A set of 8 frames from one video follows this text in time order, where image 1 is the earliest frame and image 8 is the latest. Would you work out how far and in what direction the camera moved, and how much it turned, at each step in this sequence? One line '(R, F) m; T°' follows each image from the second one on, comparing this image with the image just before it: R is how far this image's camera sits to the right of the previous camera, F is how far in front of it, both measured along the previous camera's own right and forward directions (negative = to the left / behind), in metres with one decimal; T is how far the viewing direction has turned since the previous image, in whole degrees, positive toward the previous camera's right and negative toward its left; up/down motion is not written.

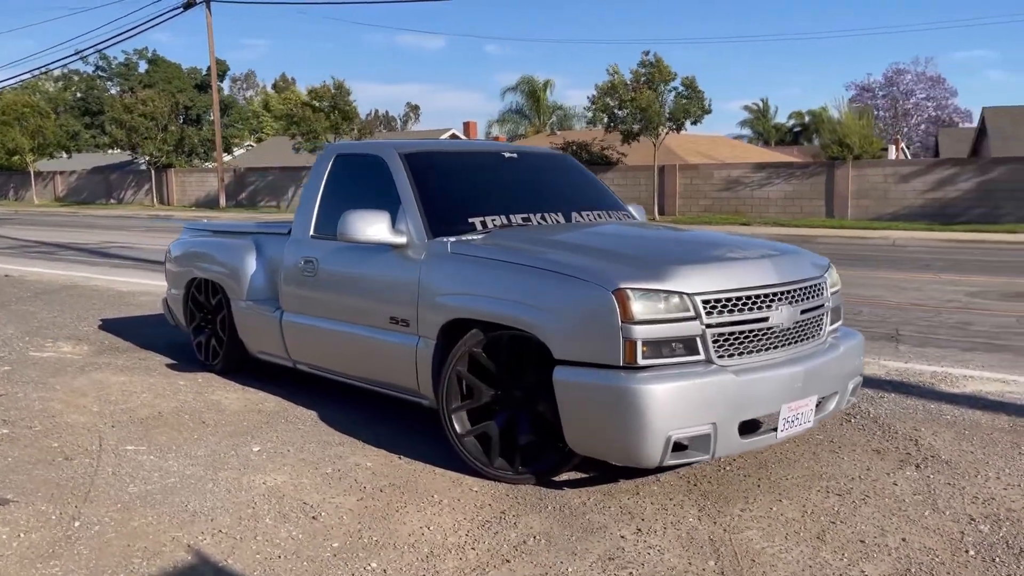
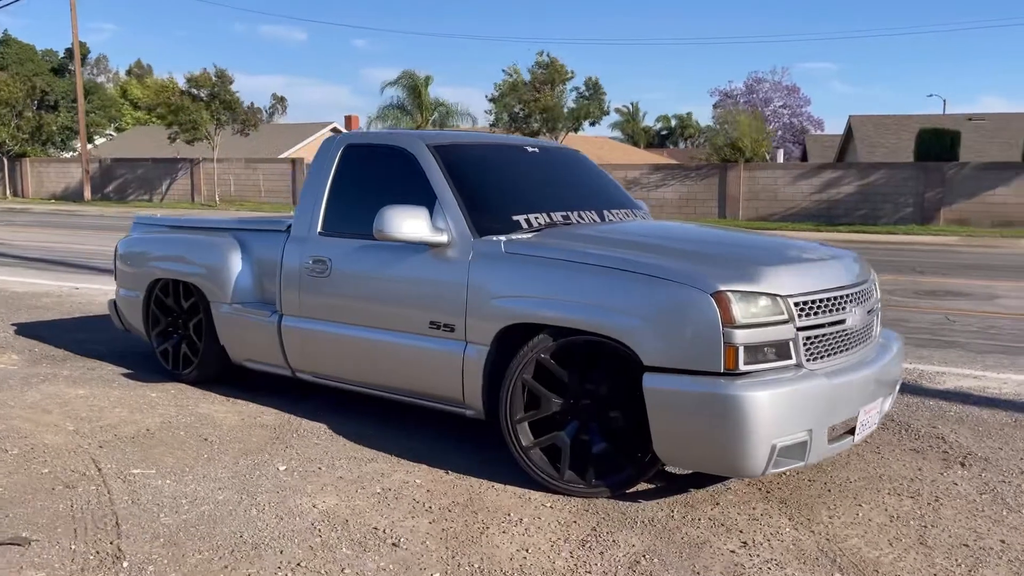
(-0.9, +0.3) m; +9°
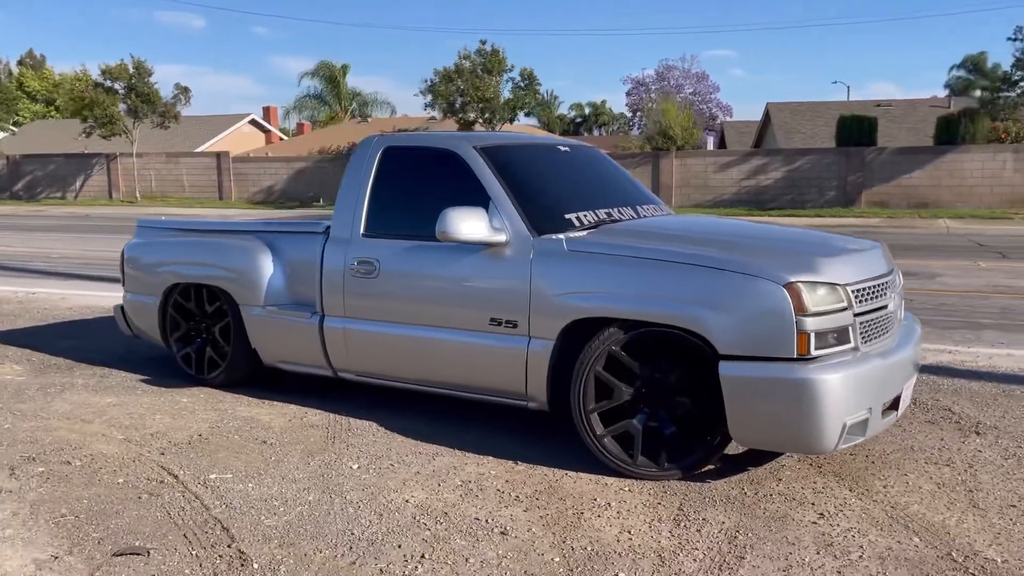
(-0.8, -0.2) m; +5°
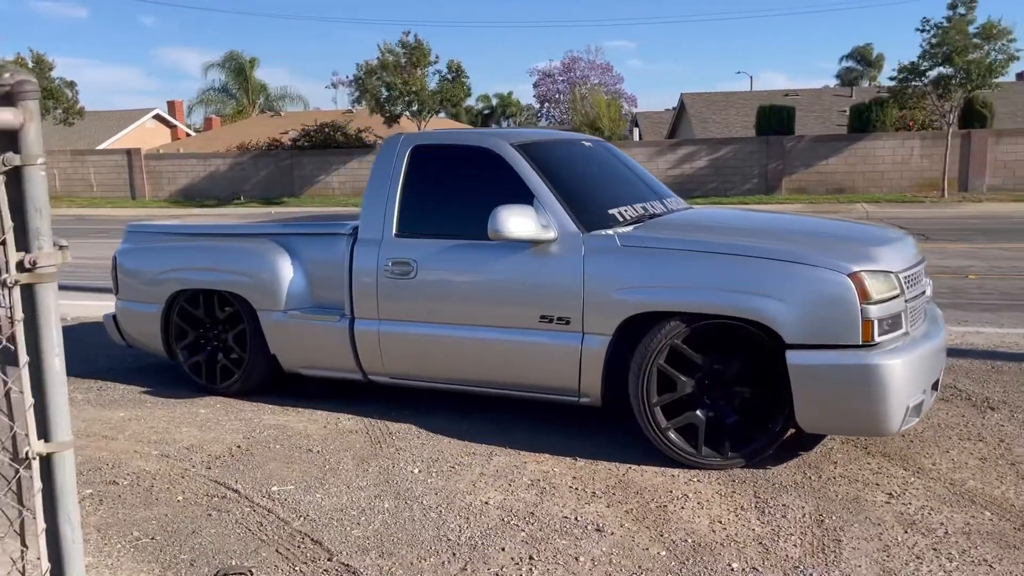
(-0.8, 0.0) m; +6°
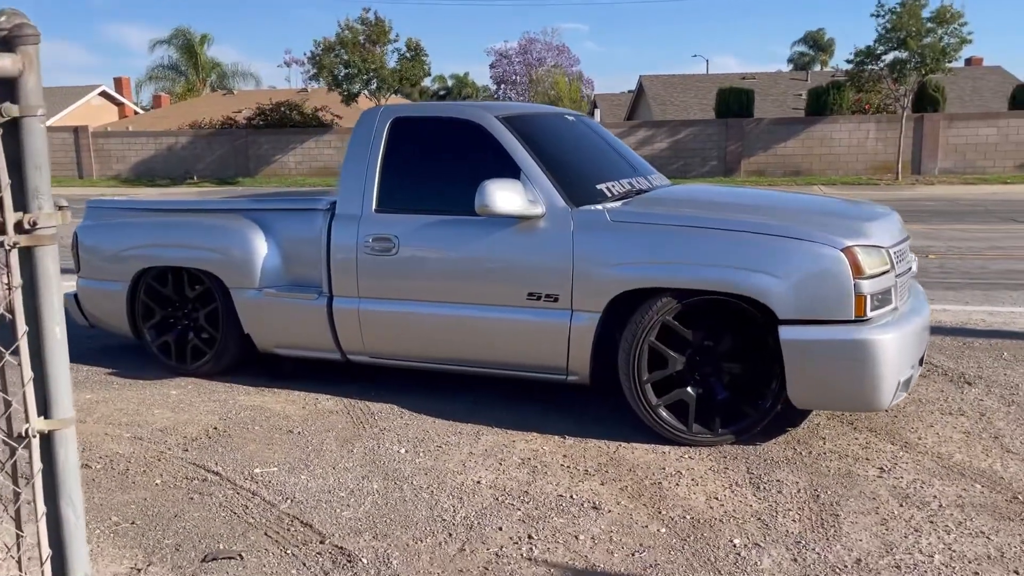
(-0.2, +0.1) m; +3°
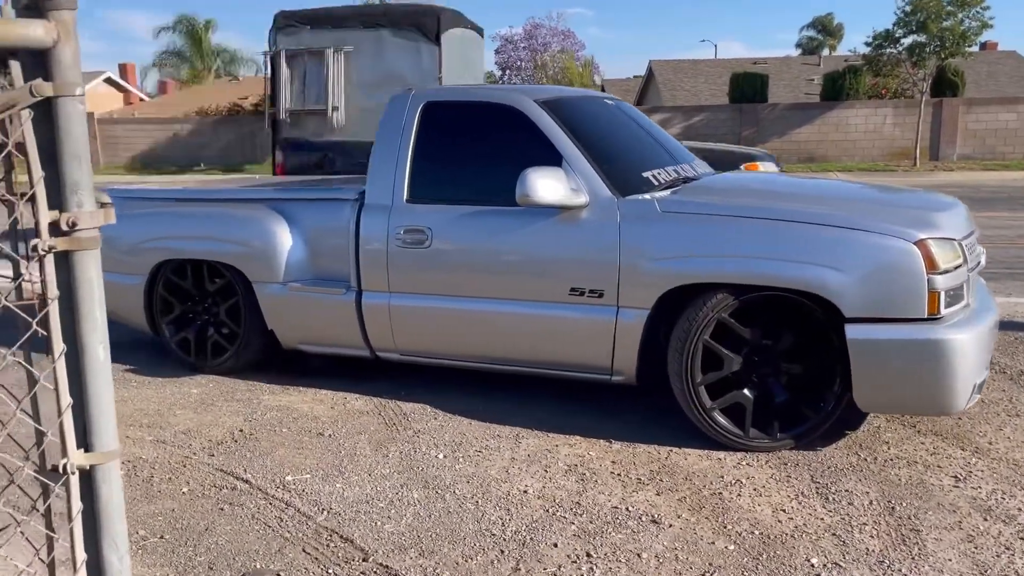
(-0.2, +0.3) m; 0°
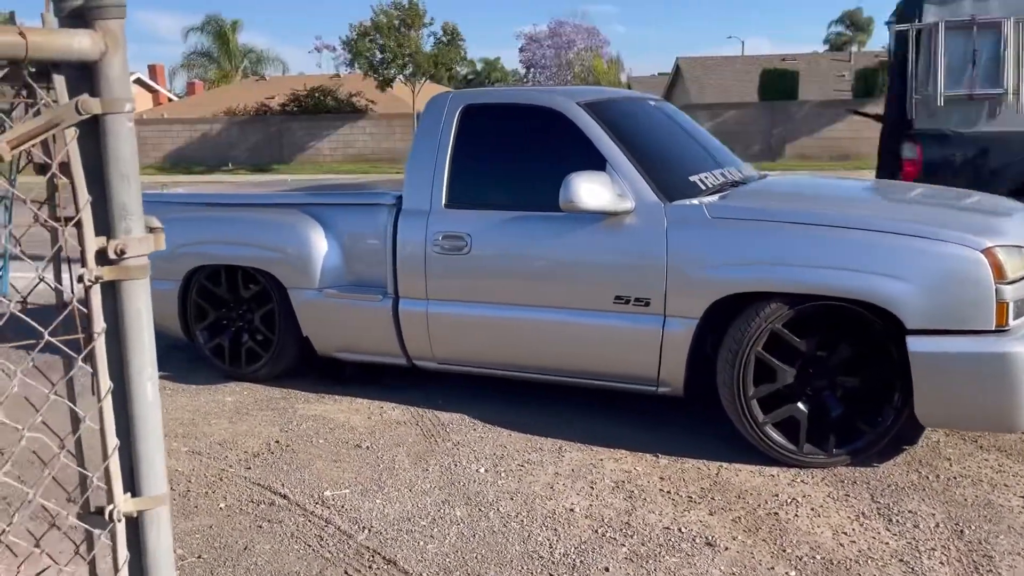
(-0.1, +0.1) m; -2°
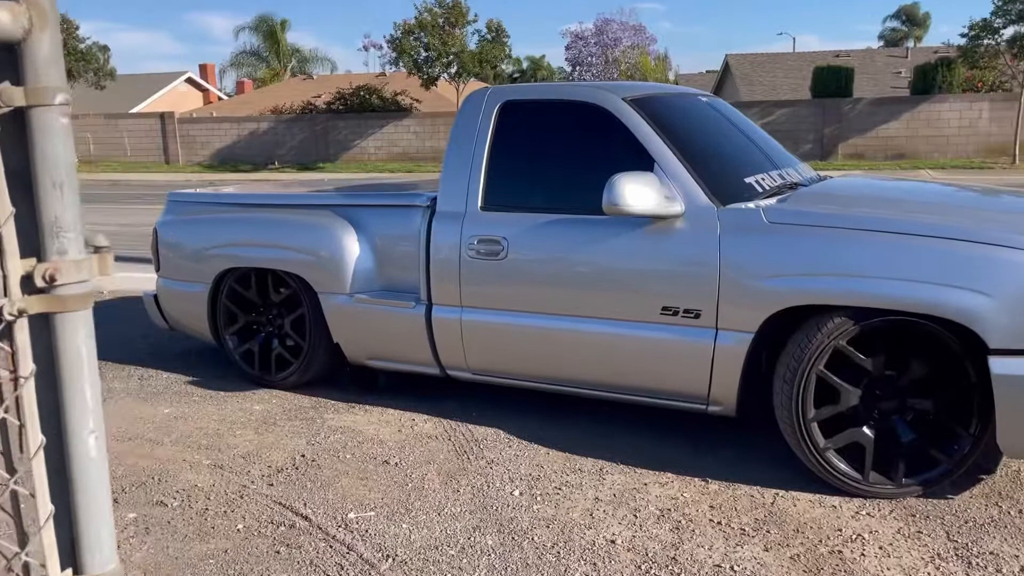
(0.0, +0.3) m; -3°
